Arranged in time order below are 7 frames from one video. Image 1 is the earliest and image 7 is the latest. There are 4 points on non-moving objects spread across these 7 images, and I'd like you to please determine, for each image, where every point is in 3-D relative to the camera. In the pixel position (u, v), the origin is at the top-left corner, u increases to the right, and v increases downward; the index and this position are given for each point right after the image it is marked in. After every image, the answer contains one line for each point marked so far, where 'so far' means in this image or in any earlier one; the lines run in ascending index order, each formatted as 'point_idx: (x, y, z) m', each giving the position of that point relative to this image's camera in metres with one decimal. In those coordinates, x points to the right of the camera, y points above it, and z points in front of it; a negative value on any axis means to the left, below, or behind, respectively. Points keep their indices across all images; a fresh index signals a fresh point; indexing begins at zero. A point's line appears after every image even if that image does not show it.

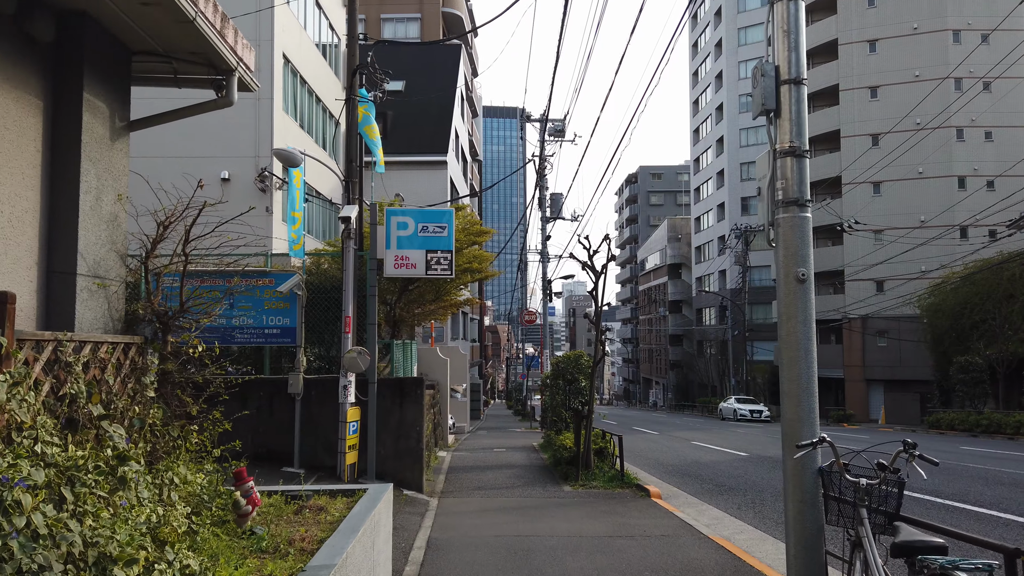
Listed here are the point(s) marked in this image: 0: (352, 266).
0: (-2.3, +0.3, +10.9) m
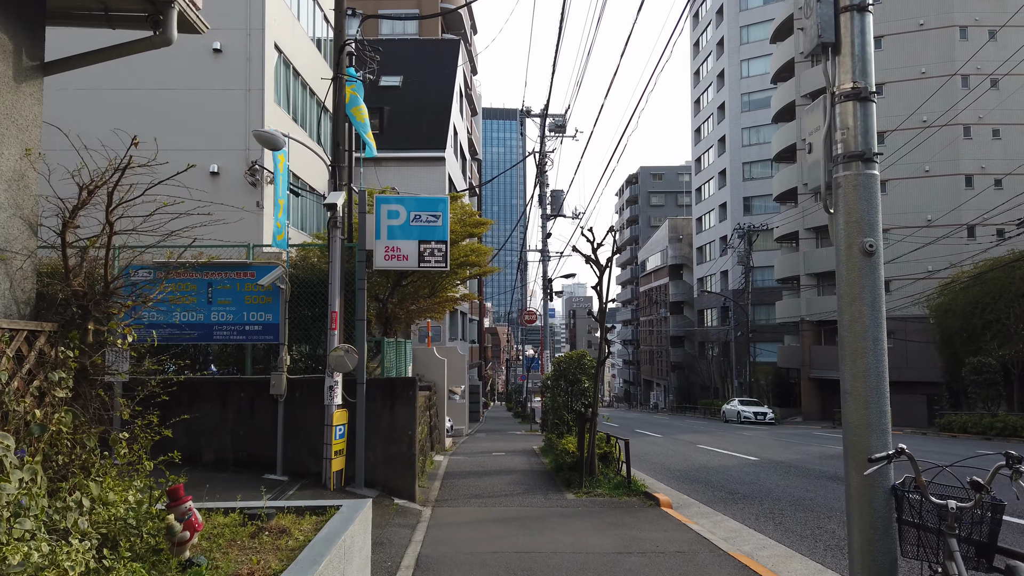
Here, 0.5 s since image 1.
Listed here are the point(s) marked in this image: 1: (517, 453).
0: (-2.3, +0.4, +10.1) m
1: (+0.1, -4.2, +19.6) m
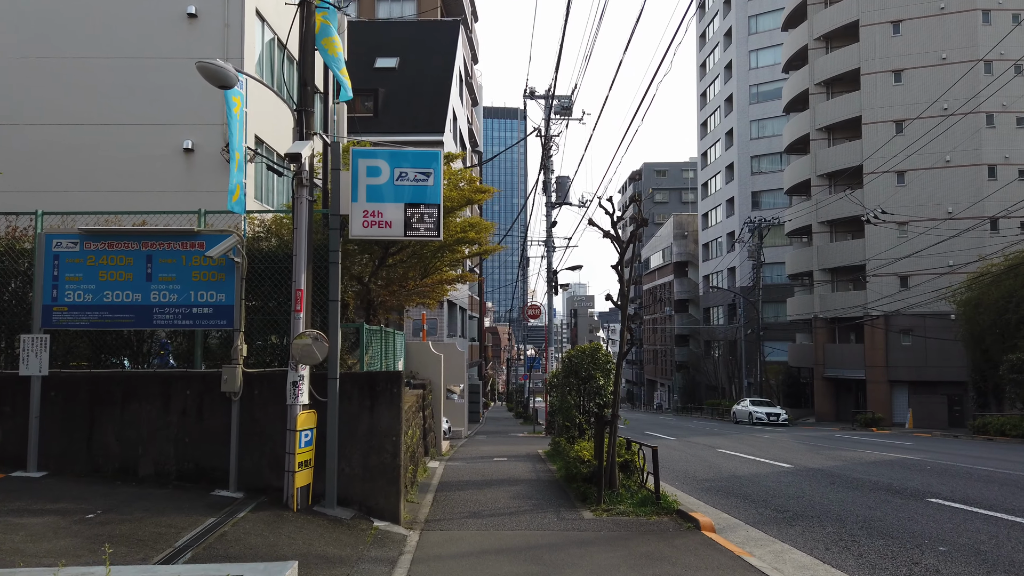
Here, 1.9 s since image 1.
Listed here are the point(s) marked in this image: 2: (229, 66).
0: (-2.2, +0.7, +8.2) m
1: (+0.2, -3.9, +17.7) m
2: (-2.9, +2.3, +7.8) m
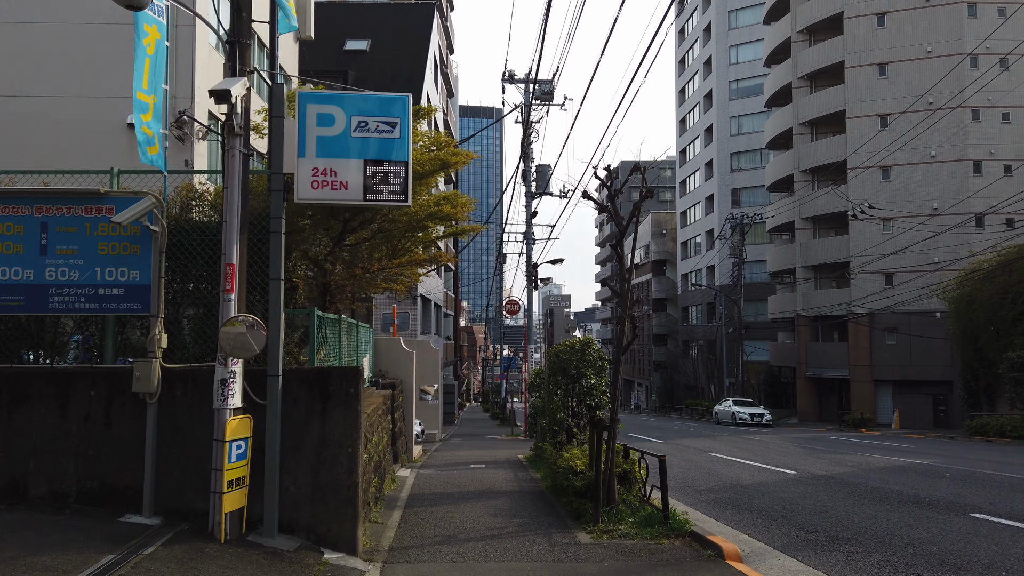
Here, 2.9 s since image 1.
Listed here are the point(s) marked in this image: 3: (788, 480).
0: (-2.3, +0.9, +6.6) m
1: (-0.3, -3.7, +16.2) m
2: (-3.0, +2.5, +6.2) m
3: (+4.7, -3.3, +13.0) m
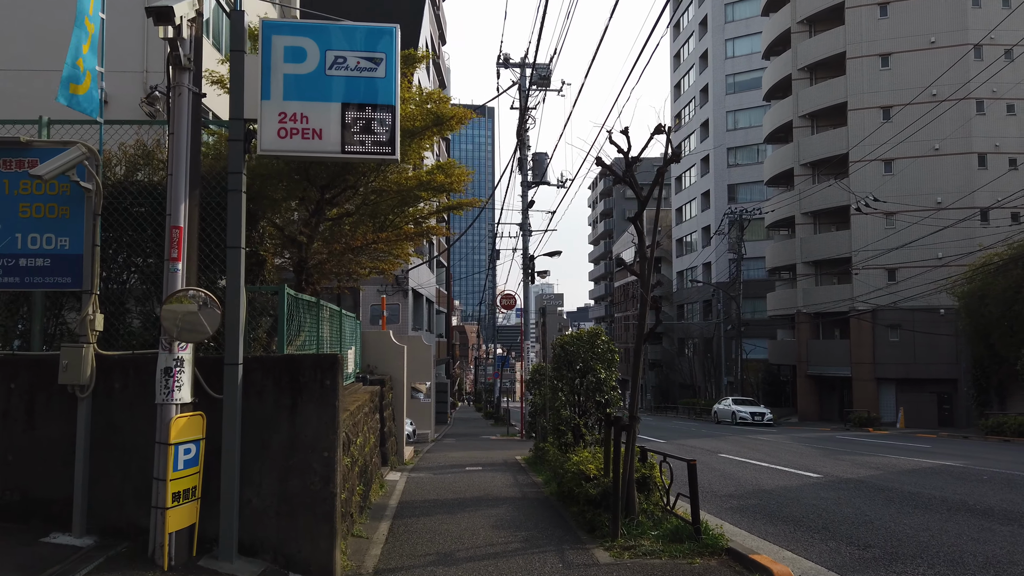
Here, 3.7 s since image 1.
0: (-2.3, +1.1, +5.4) m
1: (-0.3, -3.5, +15.0) m
2: (-2.9, +2.7, +5.0) m
3: (+4.7, -3.0, +11.9) m
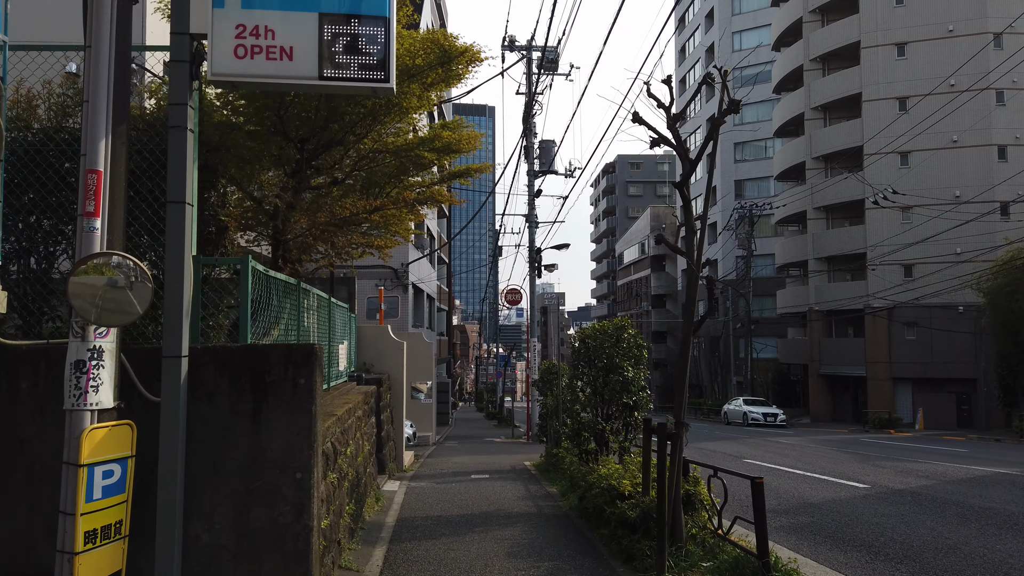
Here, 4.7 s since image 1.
0: (-2.1, +1.3, +4.1) m
1: (-0.1, -3.4, +13.7) m
2: (-2.7, +2.9, +3.6) m
3: (+4.9, -2.9, +10.6) m
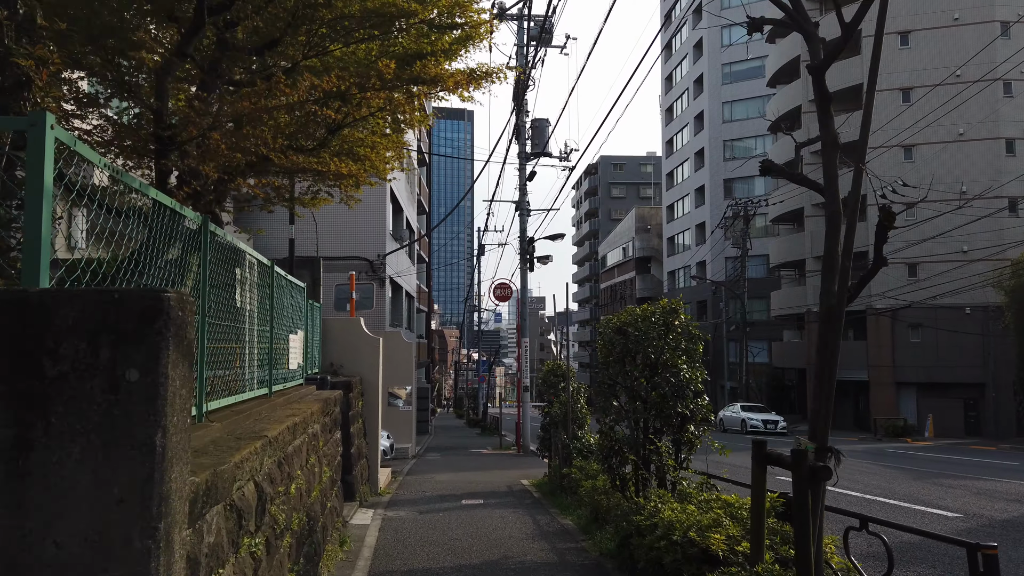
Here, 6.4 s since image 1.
0: (-1.8, +1.6, +1.6) m
1: (-0.1, -3.1, +11.2) m
2: (-2.4, +3.2, +1.1) m
3: (+5.0, -2.6, +8.2) m
